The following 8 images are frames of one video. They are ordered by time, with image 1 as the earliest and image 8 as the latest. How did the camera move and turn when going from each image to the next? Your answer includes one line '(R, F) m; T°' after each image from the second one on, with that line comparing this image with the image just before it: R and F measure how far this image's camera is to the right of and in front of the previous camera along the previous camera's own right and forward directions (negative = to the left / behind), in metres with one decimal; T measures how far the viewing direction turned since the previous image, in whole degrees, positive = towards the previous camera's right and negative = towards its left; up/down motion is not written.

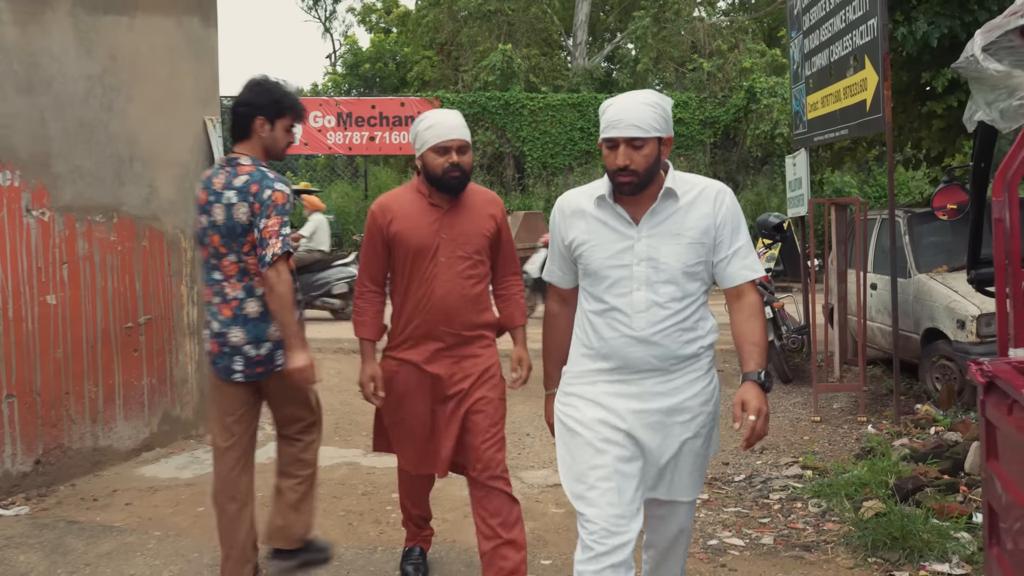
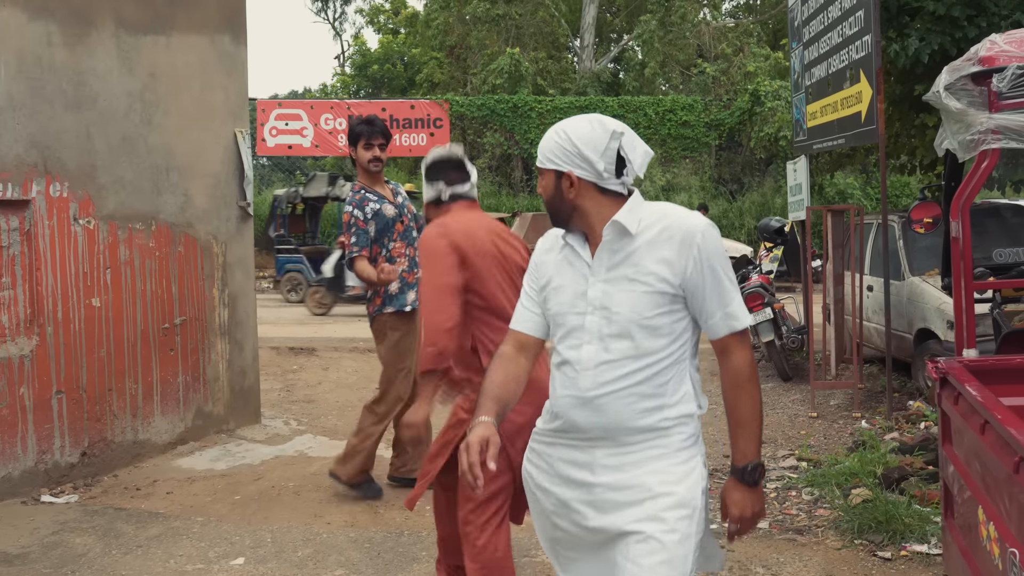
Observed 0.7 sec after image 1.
(0.0, -0.3) m; 0°
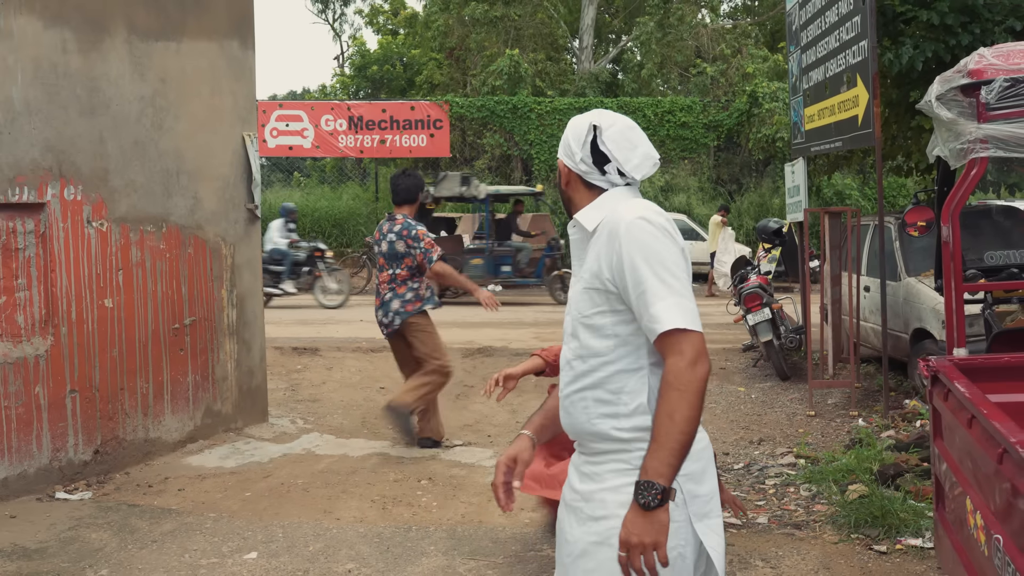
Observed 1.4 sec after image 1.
(0.0, -0.1) m; 0°
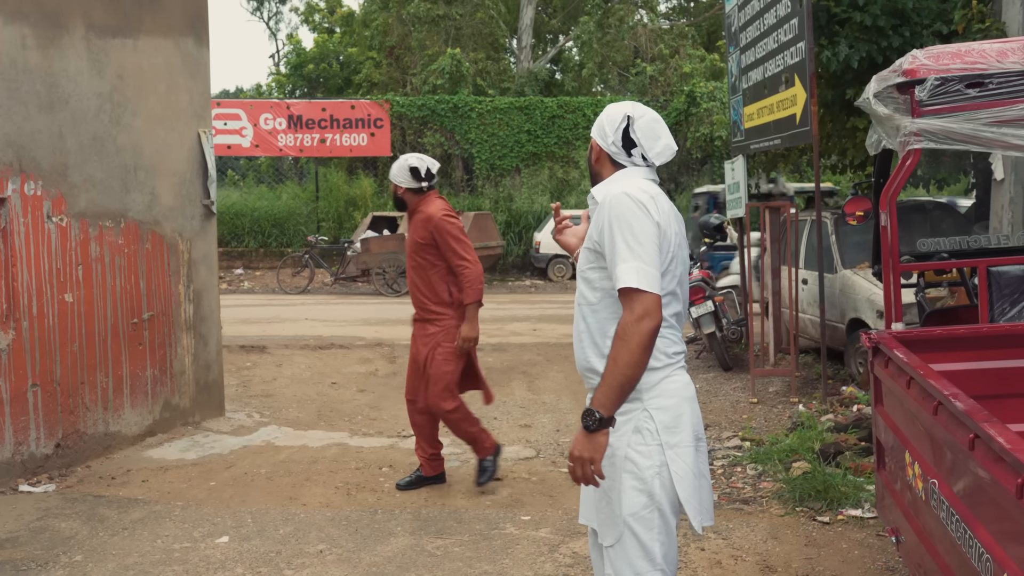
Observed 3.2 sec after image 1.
(-0.1, -0.2) m; +4°
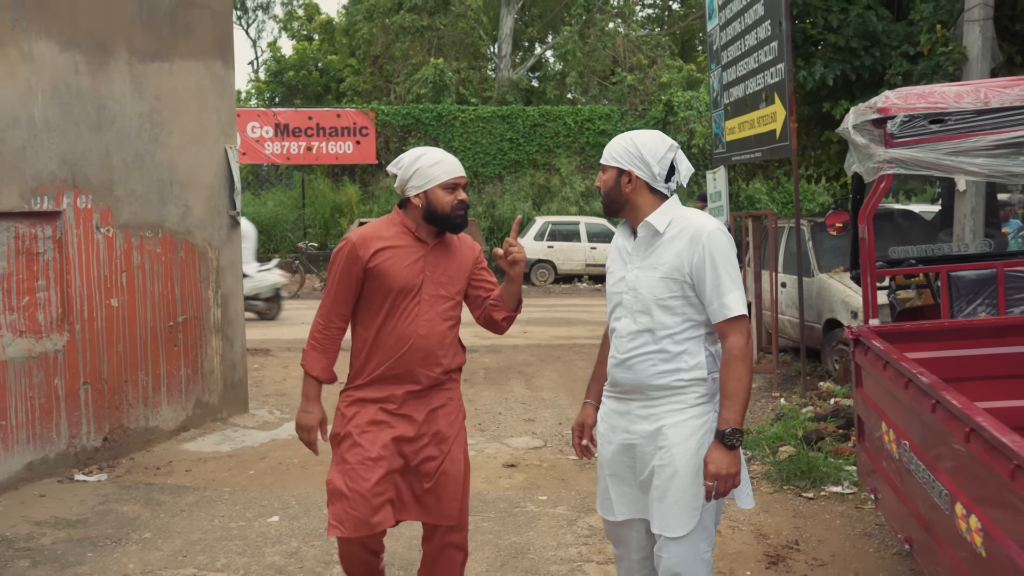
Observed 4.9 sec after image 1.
(-0.2, -0.5) m; +2°
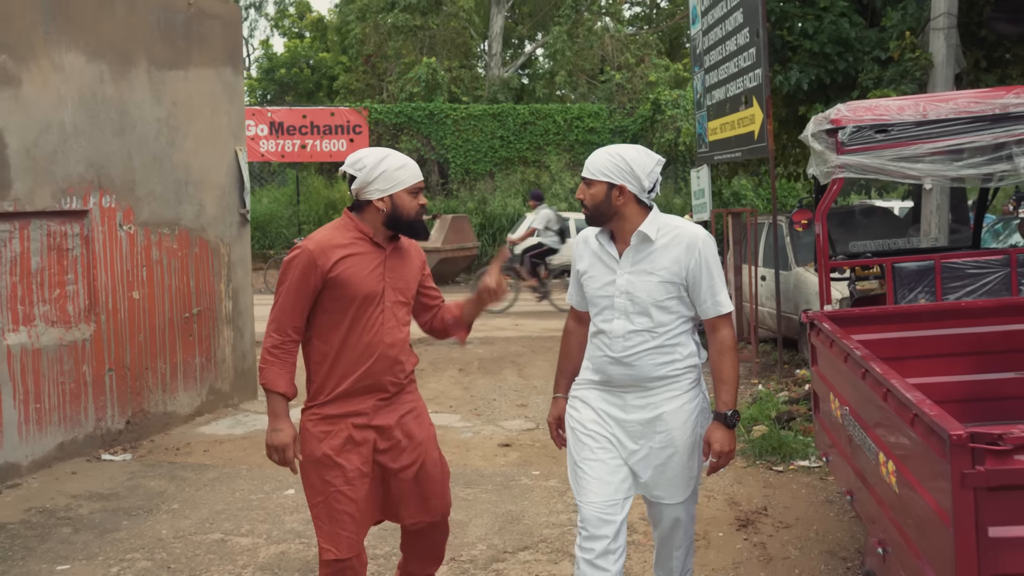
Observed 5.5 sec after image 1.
(0.0, -0.5) m; +1°
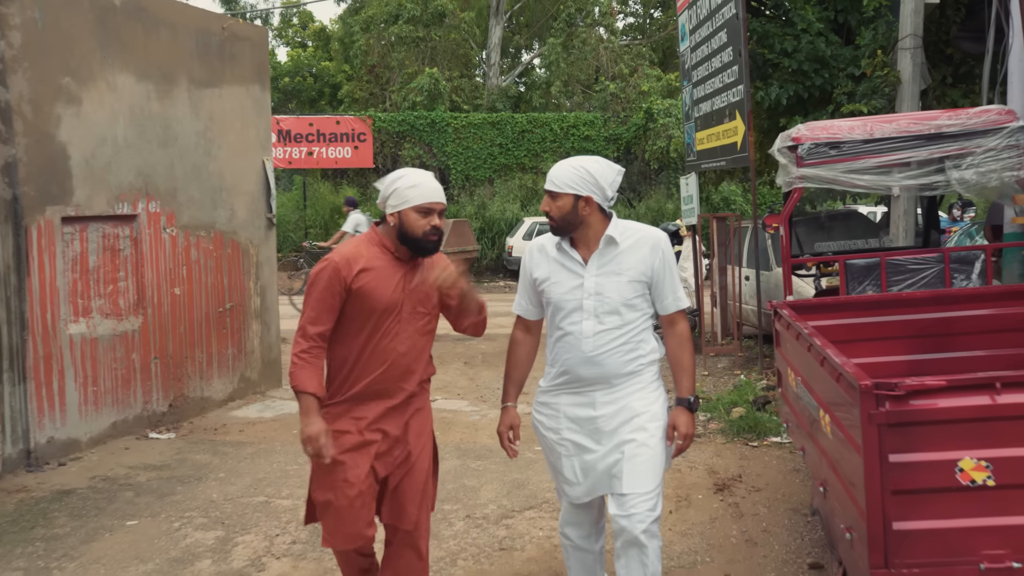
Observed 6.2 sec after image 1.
(-0.1, -0.7) m; 0°
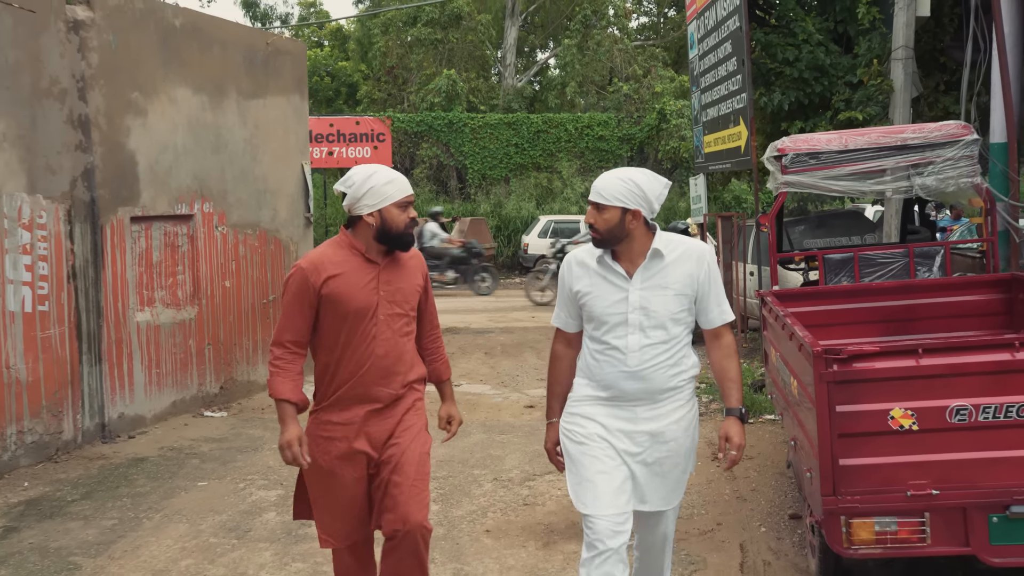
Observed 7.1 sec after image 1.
(0.0, -0.7) m; -1°
